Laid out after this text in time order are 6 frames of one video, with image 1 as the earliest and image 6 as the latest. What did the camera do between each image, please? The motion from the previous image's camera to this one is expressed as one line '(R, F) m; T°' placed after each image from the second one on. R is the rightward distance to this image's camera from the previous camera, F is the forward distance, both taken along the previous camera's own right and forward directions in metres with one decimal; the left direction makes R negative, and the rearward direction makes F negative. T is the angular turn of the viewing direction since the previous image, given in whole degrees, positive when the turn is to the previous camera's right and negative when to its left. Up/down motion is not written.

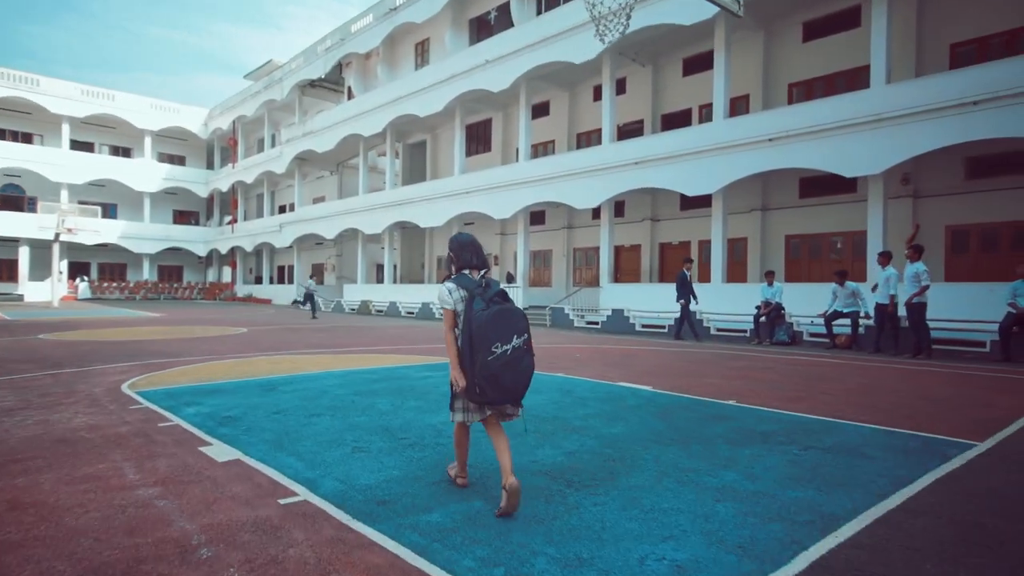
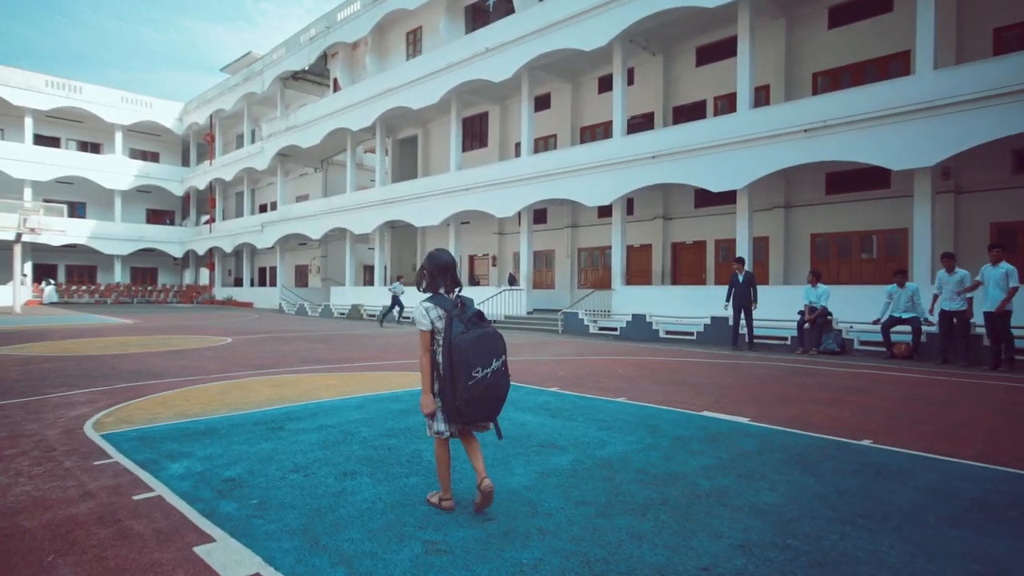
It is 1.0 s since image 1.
(-0.8, +1.3) m; +2°
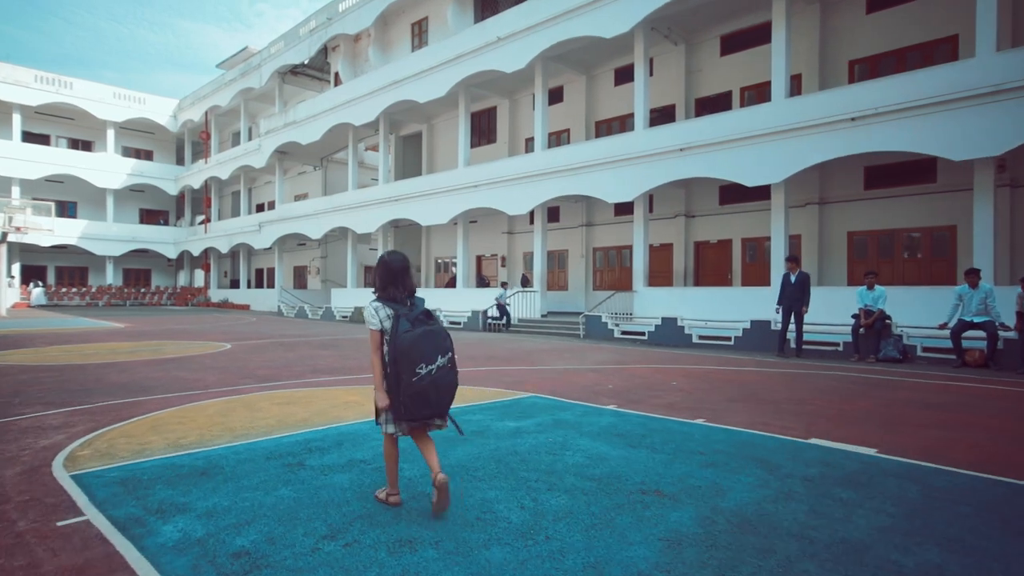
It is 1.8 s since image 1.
(-0.6, +1.0) m; 0°
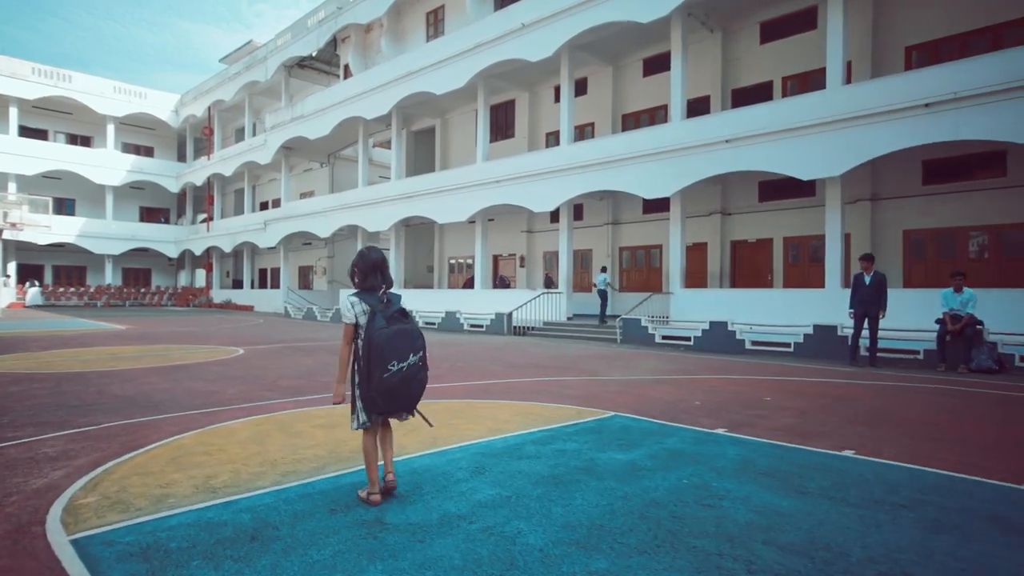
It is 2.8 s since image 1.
(-0.8, +1.0) m; 0°
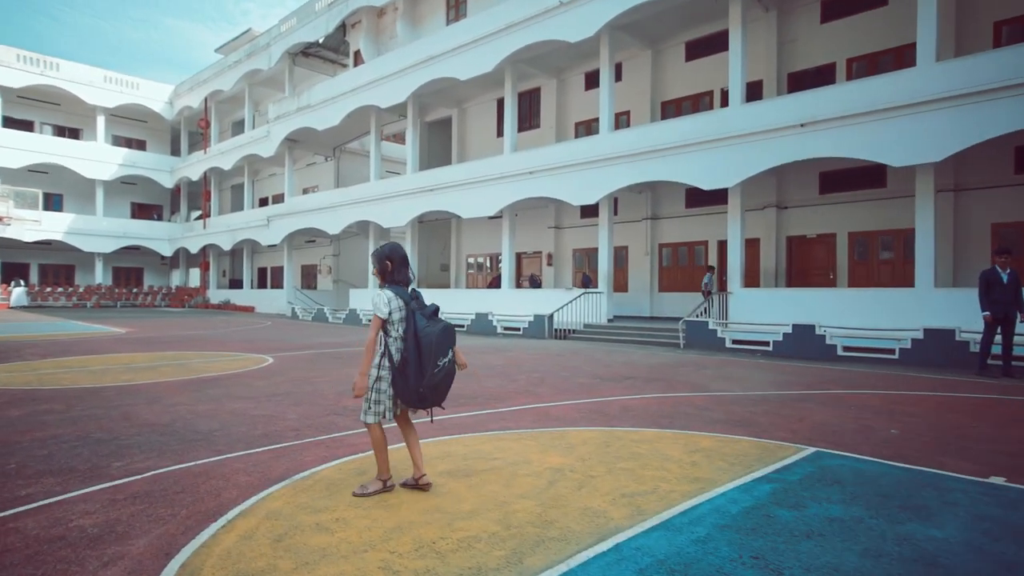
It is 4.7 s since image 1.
(-1.4, +1.4) m; +1°
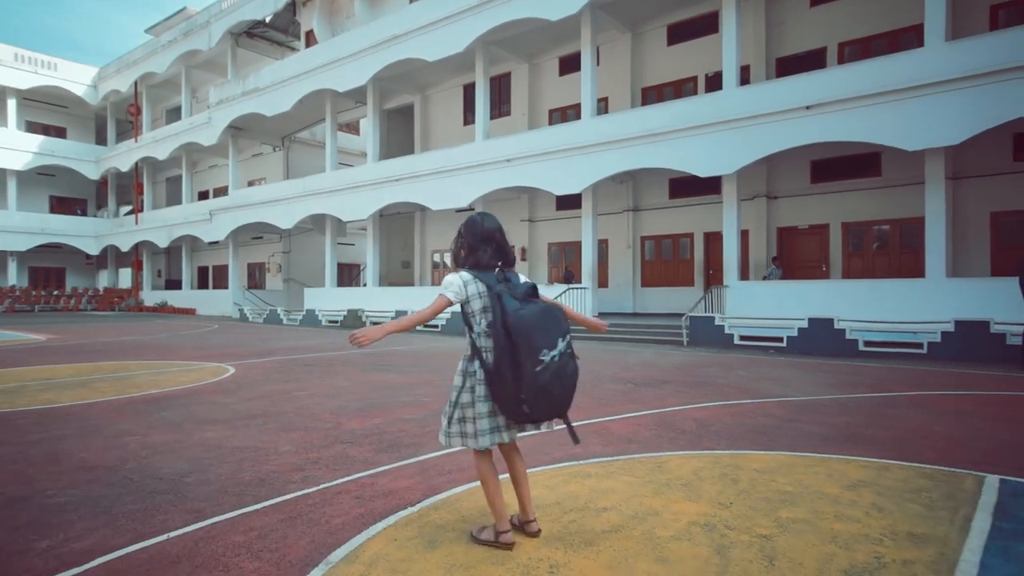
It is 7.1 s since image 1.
(-0.9, +1.3) m; +5°
